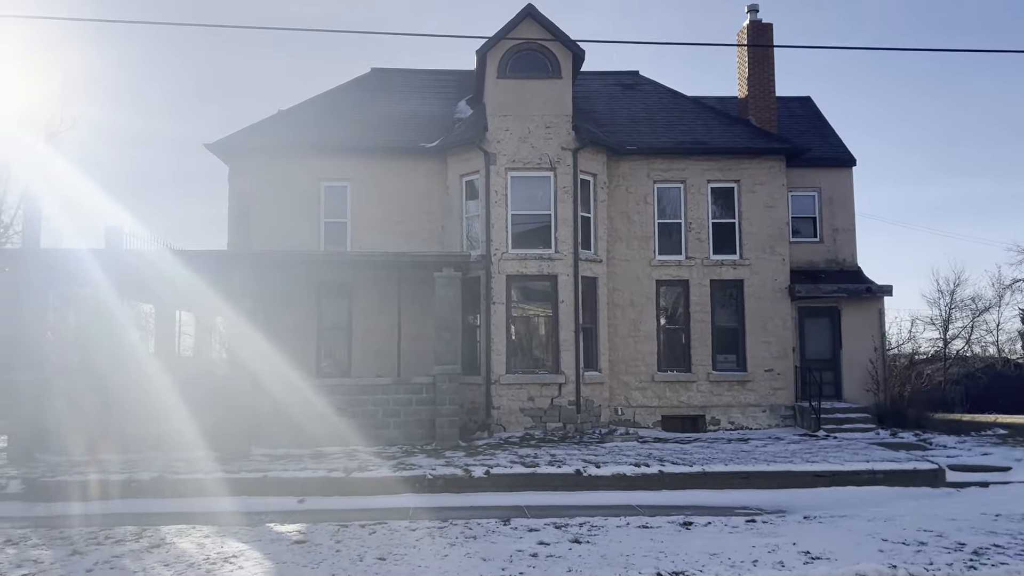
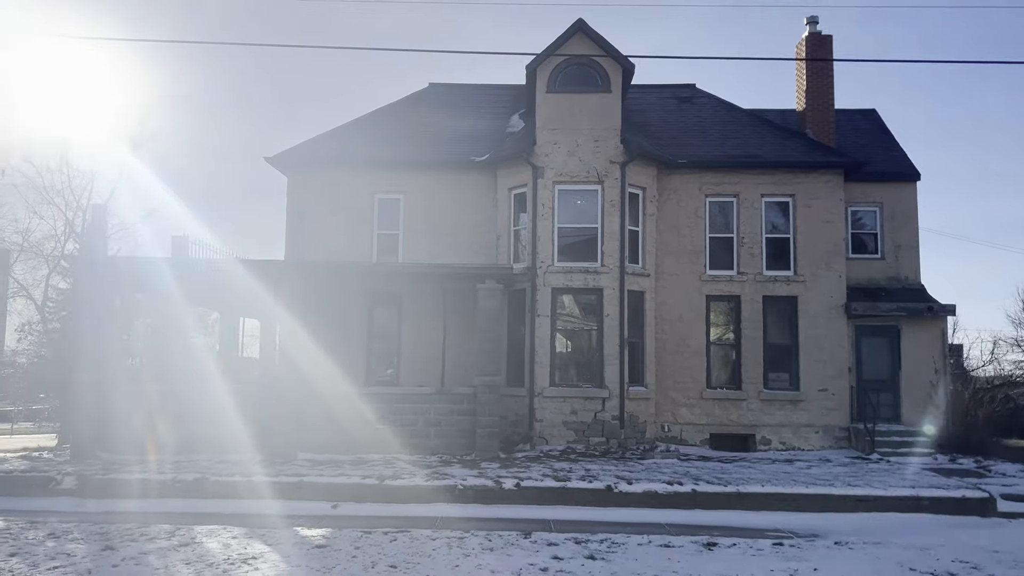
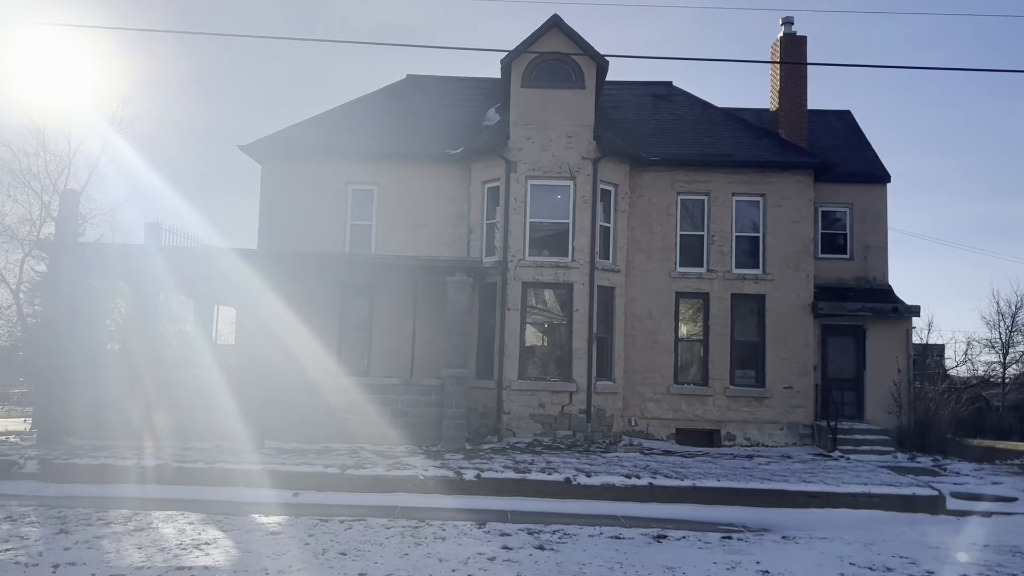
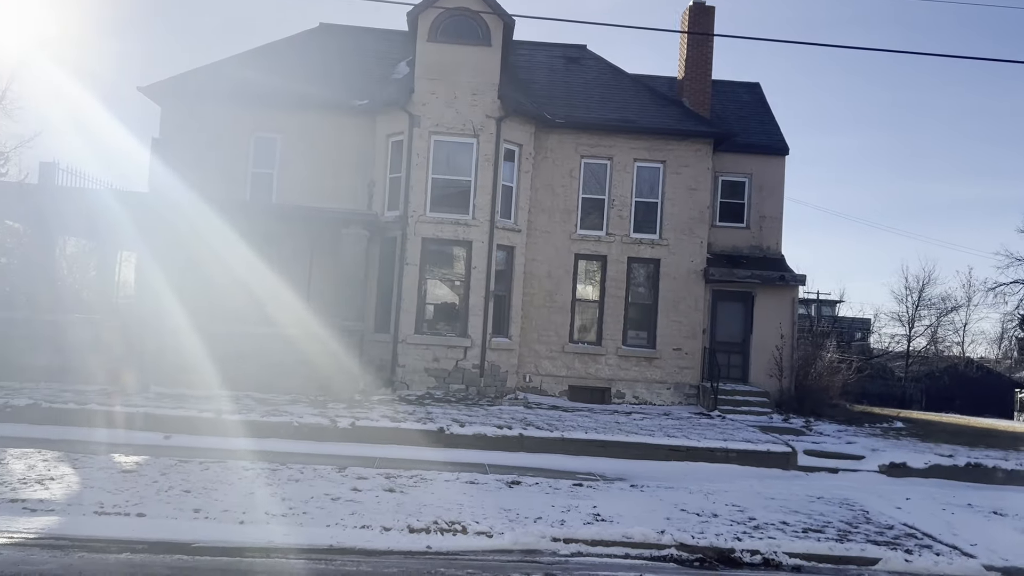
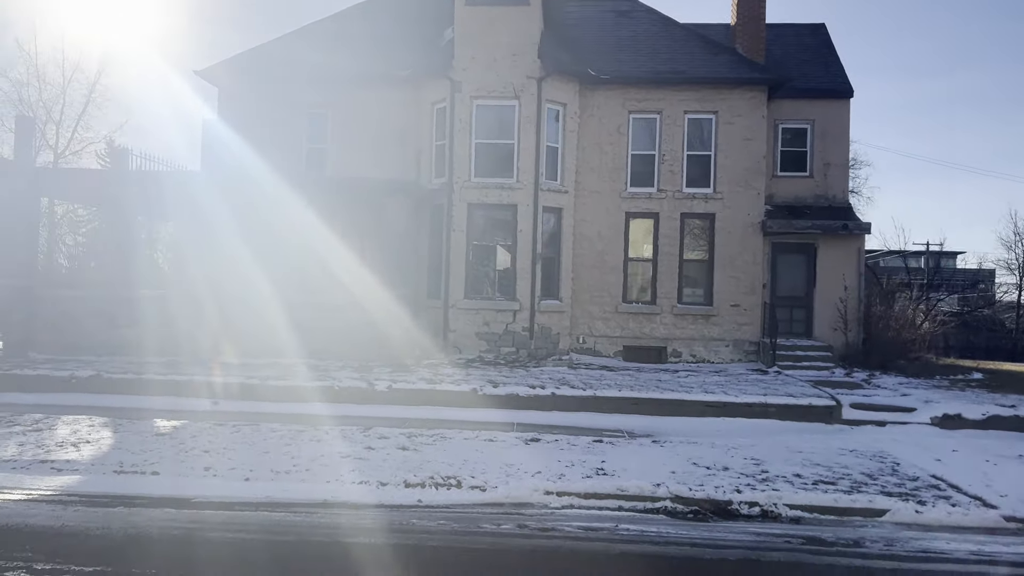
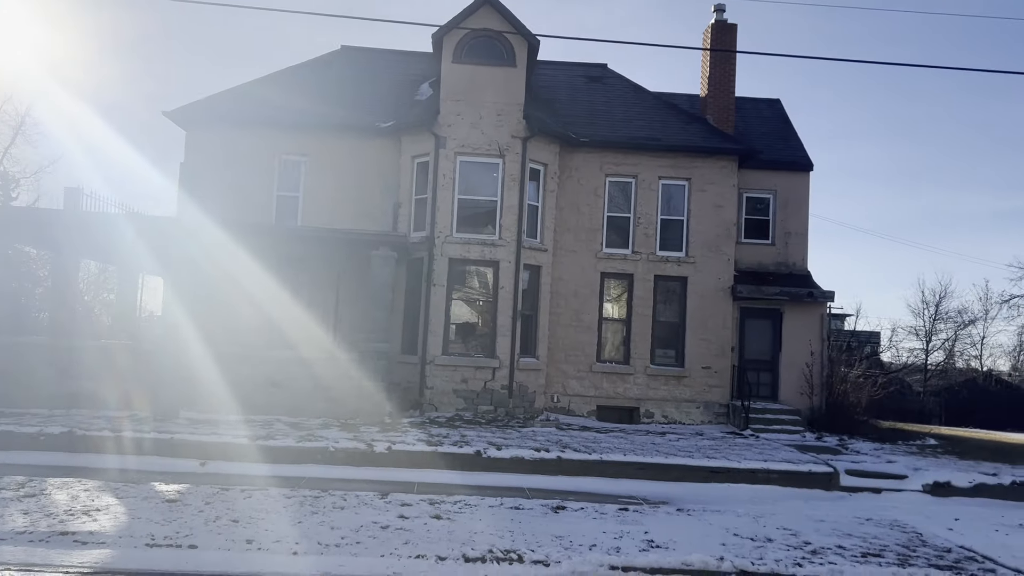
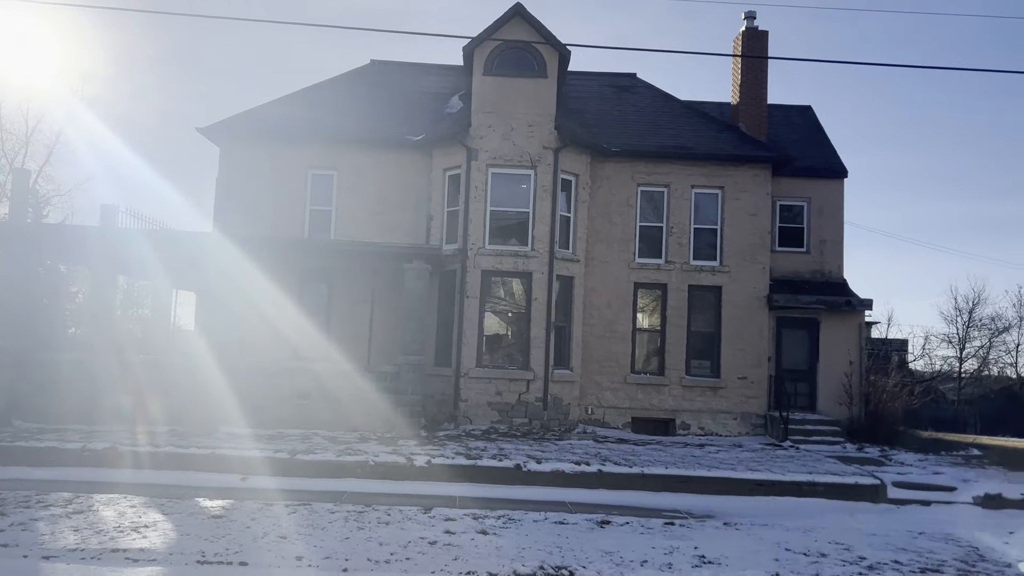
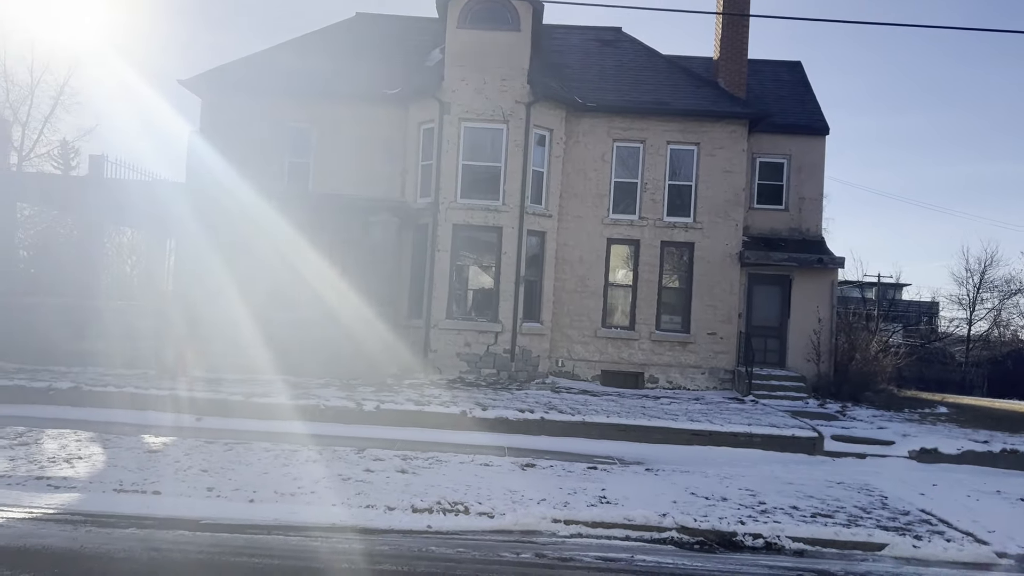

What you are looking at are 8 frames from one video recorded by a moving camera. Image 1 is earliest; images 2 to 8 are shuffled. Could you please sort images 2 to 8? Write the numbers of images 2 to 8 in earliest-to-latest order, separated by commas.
2, 3, 7, 6, 4, 8, 5
